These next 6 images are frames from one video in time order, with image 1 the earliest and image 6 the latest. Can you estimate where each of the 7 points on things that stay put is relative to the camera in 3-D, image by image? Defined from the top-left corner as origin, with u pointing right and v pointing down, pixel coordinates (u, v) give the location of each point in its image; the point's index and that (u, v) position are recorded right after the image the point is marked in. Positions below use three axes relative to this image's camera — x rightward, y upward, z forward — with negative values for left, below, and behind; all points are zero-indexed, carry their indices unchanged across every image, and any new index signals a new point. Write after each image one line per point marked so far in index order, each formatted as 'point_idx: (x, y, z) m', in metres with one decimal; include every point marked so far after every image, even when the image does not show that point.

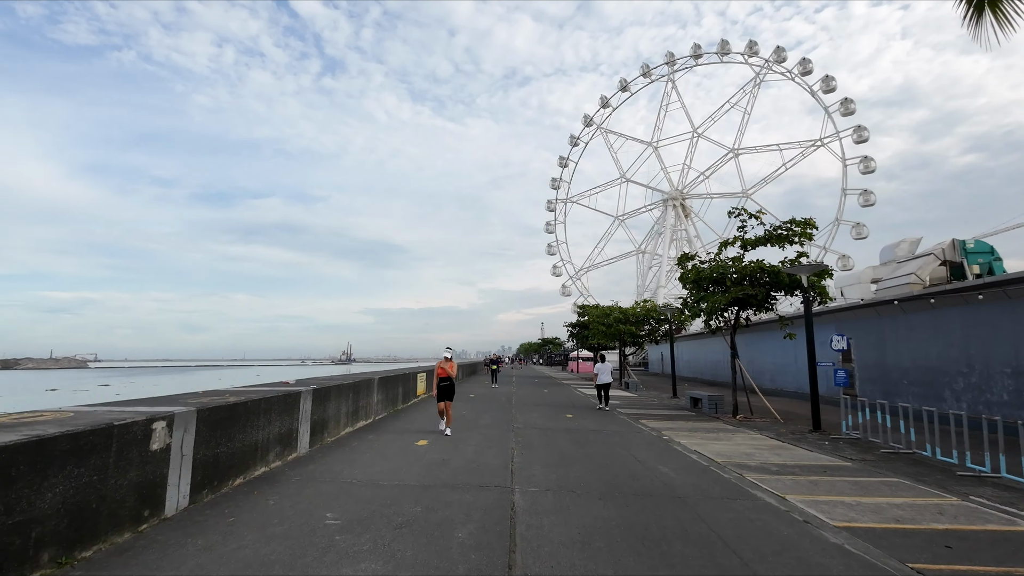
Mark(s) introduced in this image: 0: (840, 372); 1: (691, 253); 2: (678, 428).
0: (+7.5, -1.9, +11.9) m
1: (+5.9, +1.1, +17.0) m
2: (+4.1, -3.4, +12.7) m
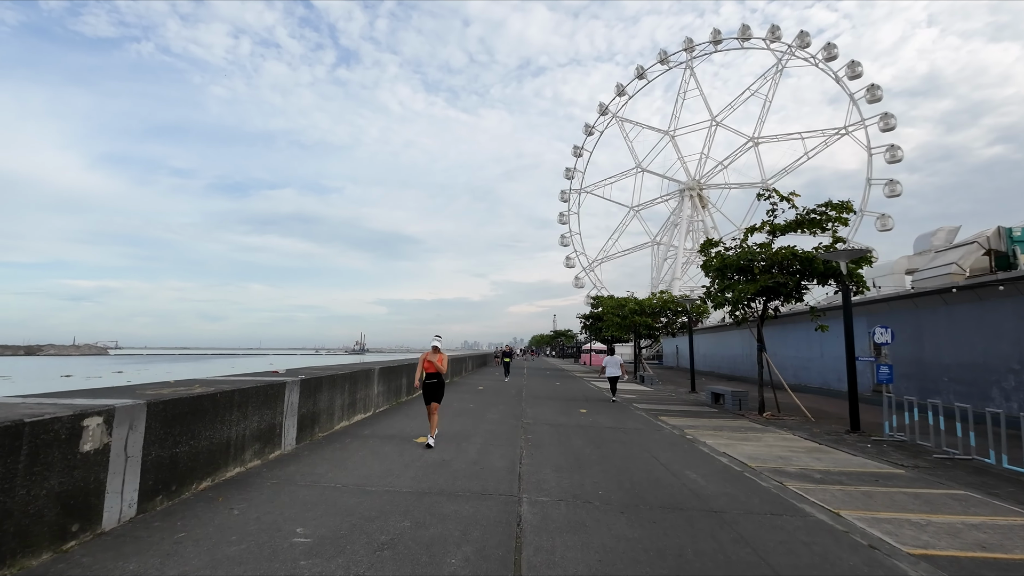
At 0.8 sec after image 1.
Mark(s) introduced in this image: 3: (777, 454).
0: (+7.7, -1.7, +10.8) m
1: (+6.2, +1.5, +15.9) m
2: (+4.3, -3.1, +11.7) m
3: (+4.5, -2.8, +8.8) m
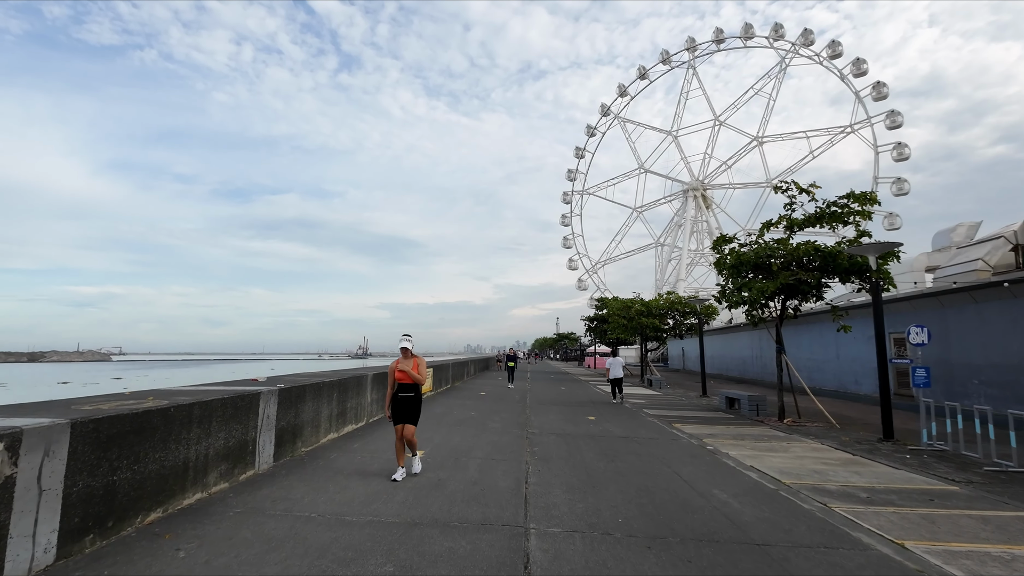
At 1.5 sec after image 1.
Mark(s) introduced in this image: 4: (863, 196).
0: (+7.8, -1.6, +9.9) m
1: (+6.3, +1.5, +15.1) m
2: (+4.4, -3.1, +10.9) m
3: (+4.6, -2.7, +7.9) m
4: (+9.2, +2.4, +13.6) m
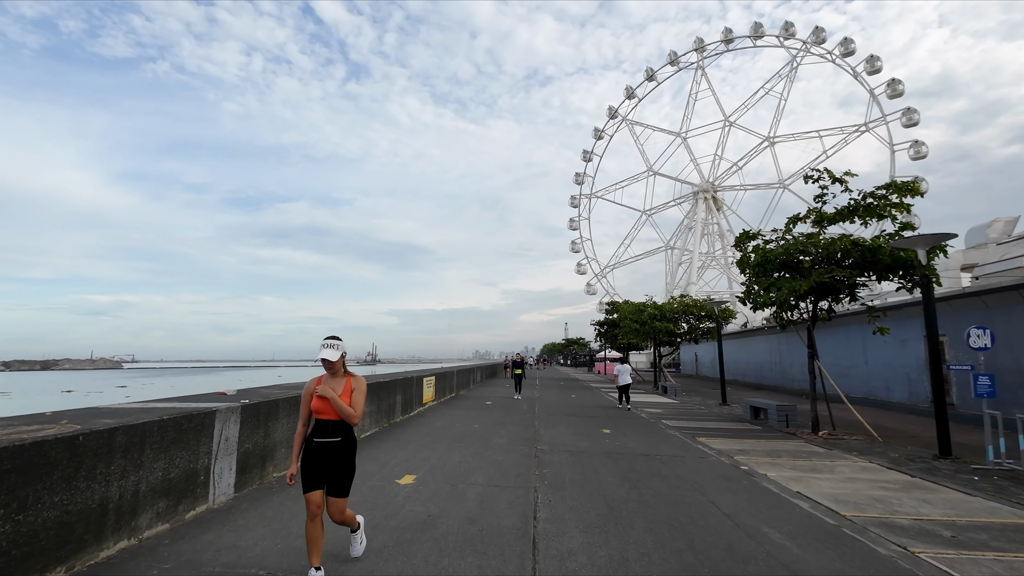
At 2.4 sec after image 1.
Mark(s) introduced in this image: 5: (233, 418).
0: (+7.9, -1.5, +8.7) m
1: (+6.5, +1.5, +13.9) m
2: (+4.5, -3.1, +9.7) m
3: (+4.6, -2.7, +6.8) m
4: (+9.3, +2.4, +12.4) m
5: (-3.0, -1.4, +5.6) m
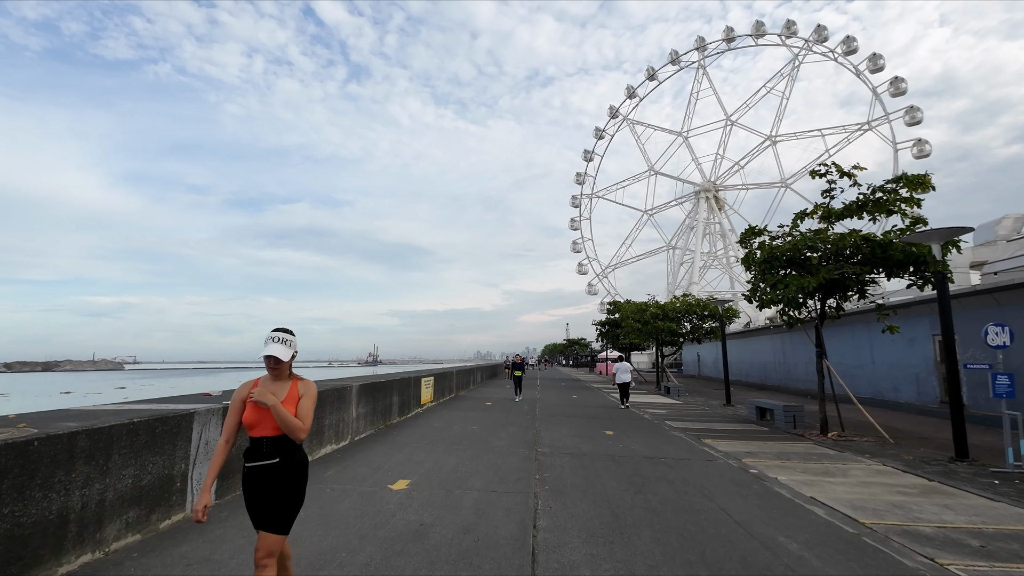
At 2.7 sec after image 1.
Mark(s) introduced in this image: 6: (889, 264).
0: (+7.9, -1.4, +8.4) m
1: (+6.5, +1.6, +13.6) m
2: (+4.5, -3.0, +9.4) m
3: (+4.6, -2.6, +6.4) m
4: (+9.3, +2.5, +12.1) m
5: (-3.0, -1.3, +5.3) m
6: (+8.2, +0.5, +11.3) m
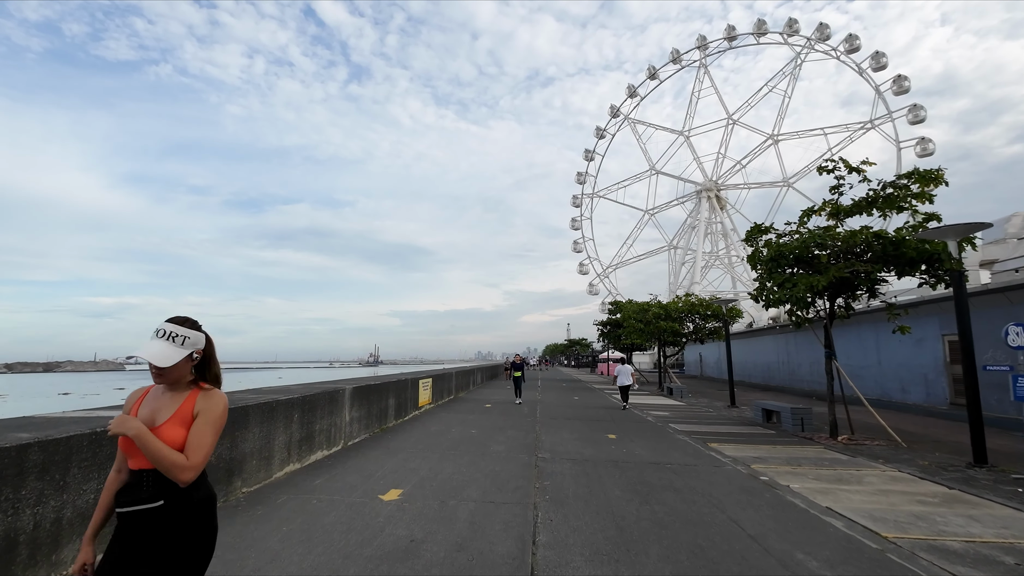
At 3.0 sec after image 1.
0: (+7.8, -1.4, +8.0) m
1: (+6.4, +1.6, +13.2) m
2: (+4.5, -3.0, +9.0) m
3: (+4.6, -2.6, +6.1) m
4: (+9.3, +2.5, +11.7) m
5: (-3.0, -1.3, +4.9) m
6: (+8.2, +0.6, +10.9) m
